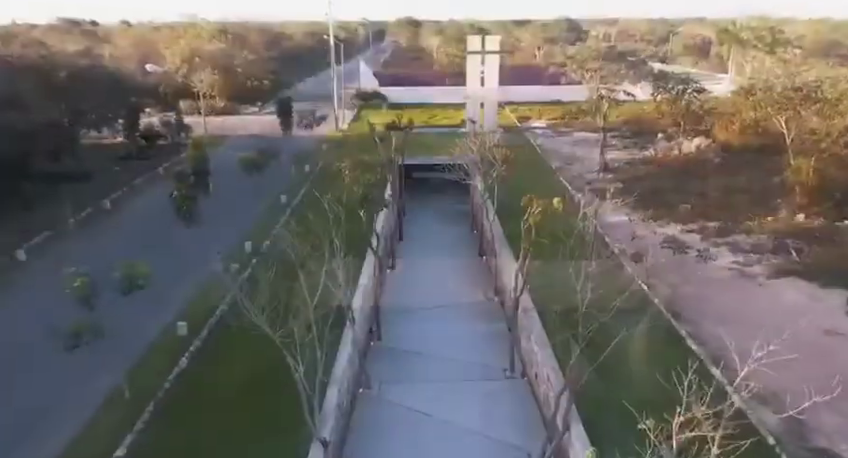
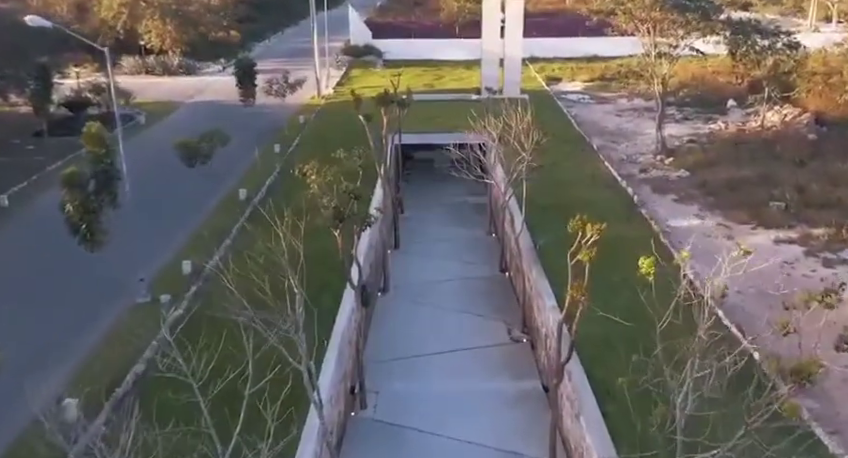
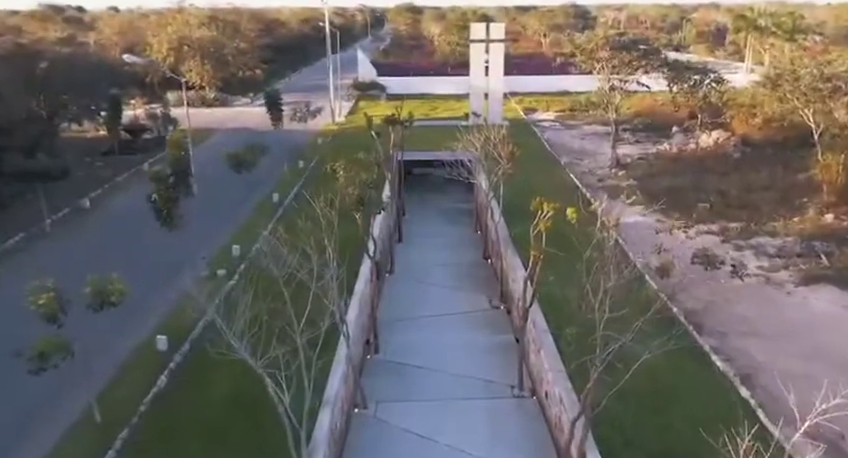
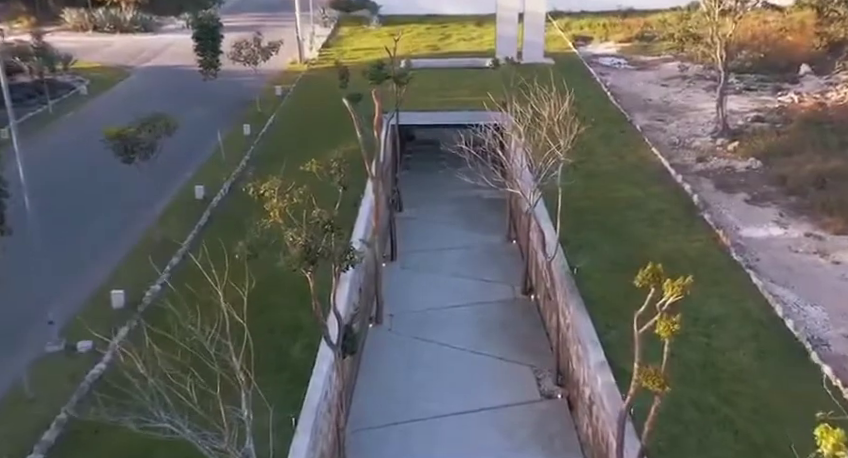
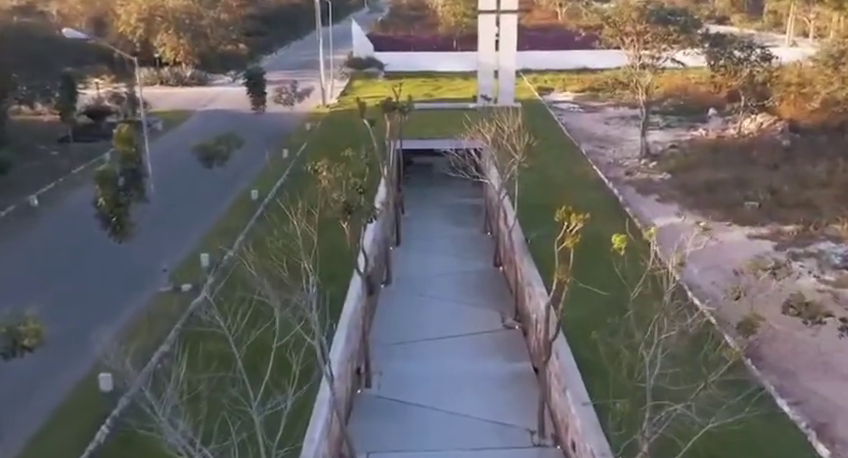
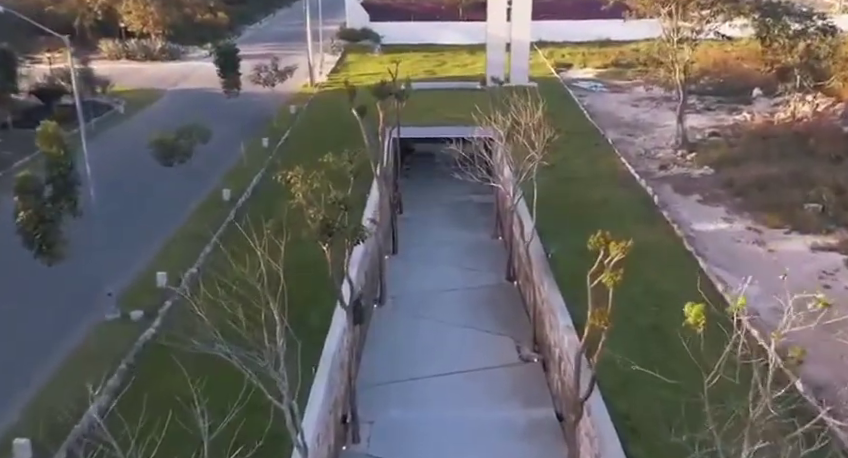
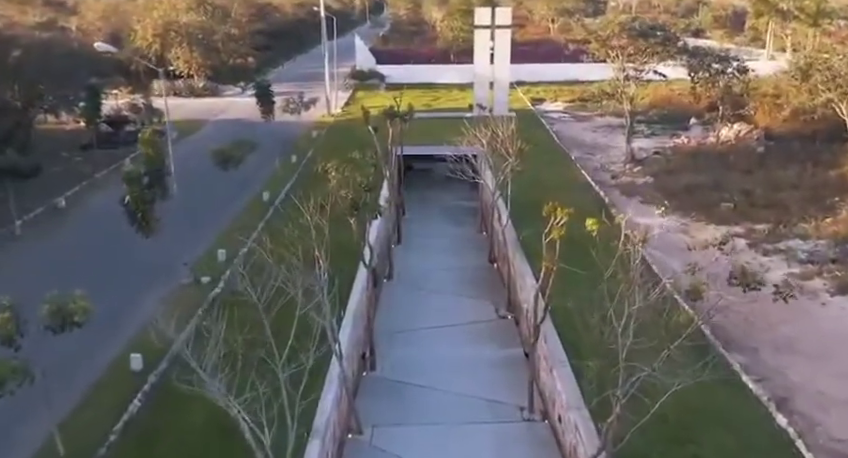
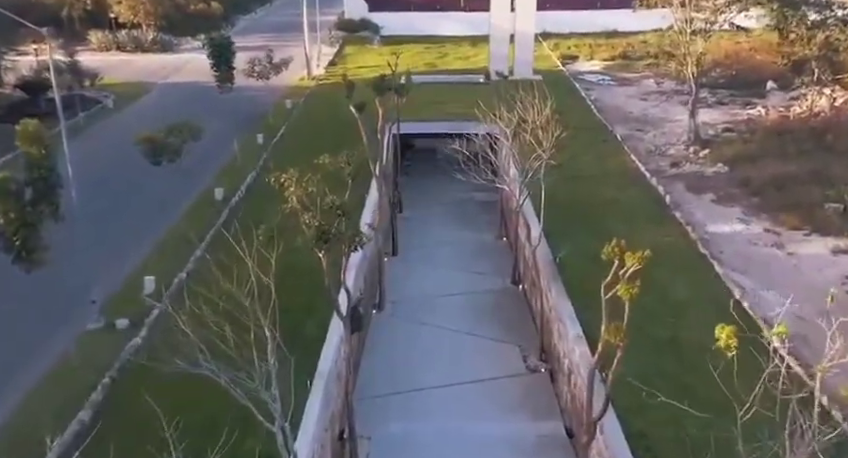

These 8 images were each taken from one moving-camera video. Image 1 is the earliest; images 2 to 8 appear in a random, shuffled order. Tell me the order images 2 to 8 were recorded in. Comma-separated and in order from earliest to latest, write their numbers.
3, 7, 5, 2, 6, 8, 4
